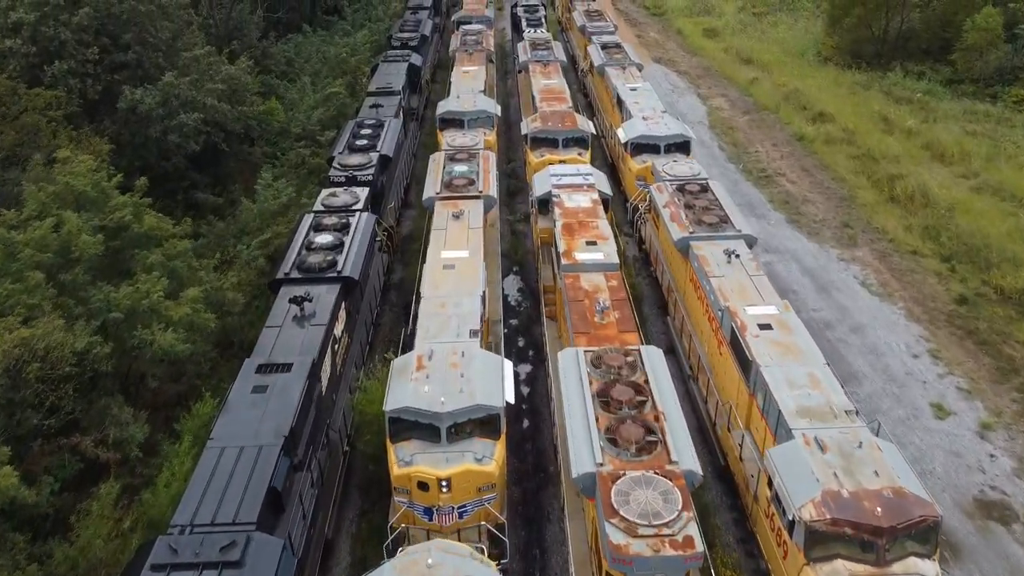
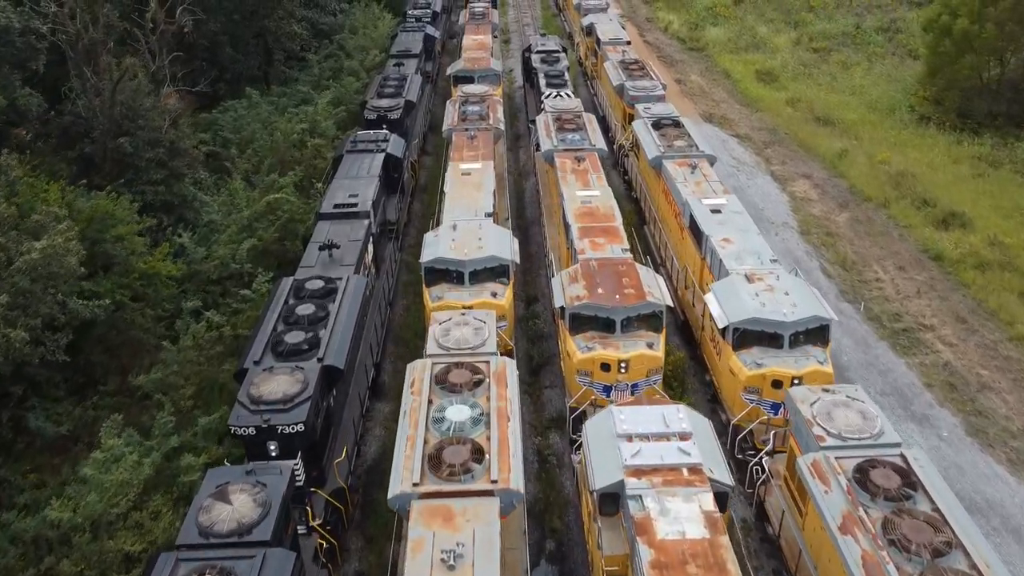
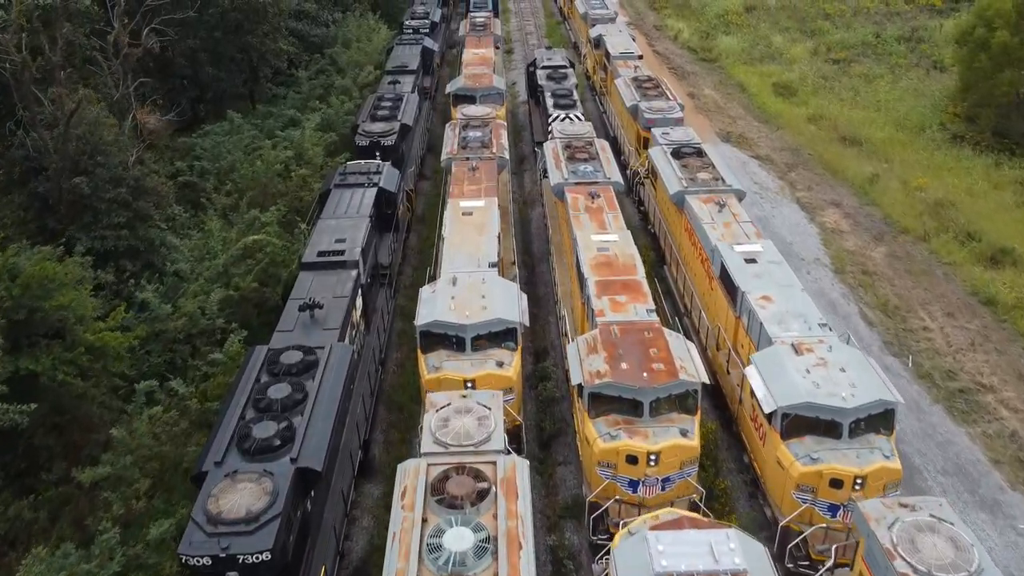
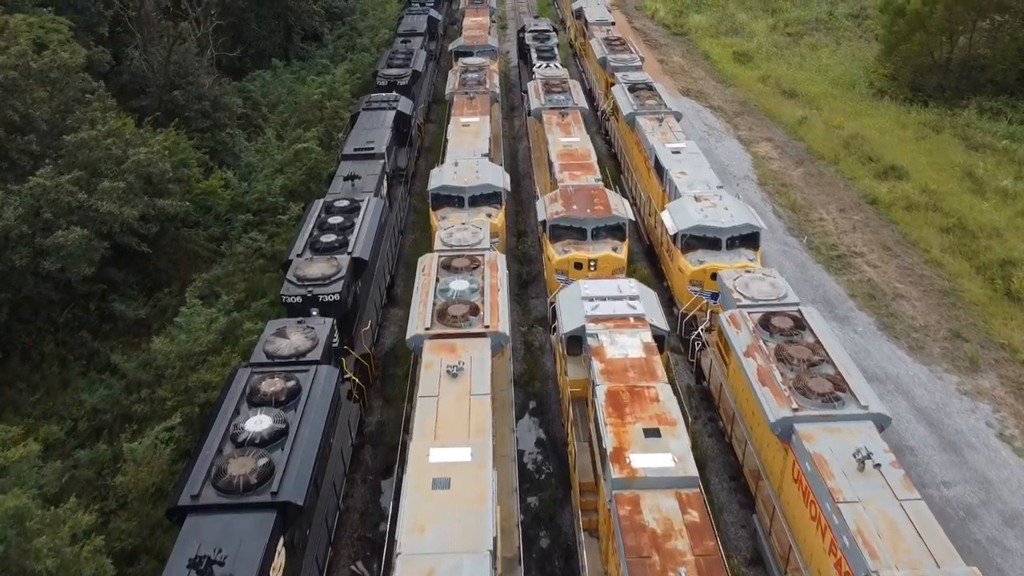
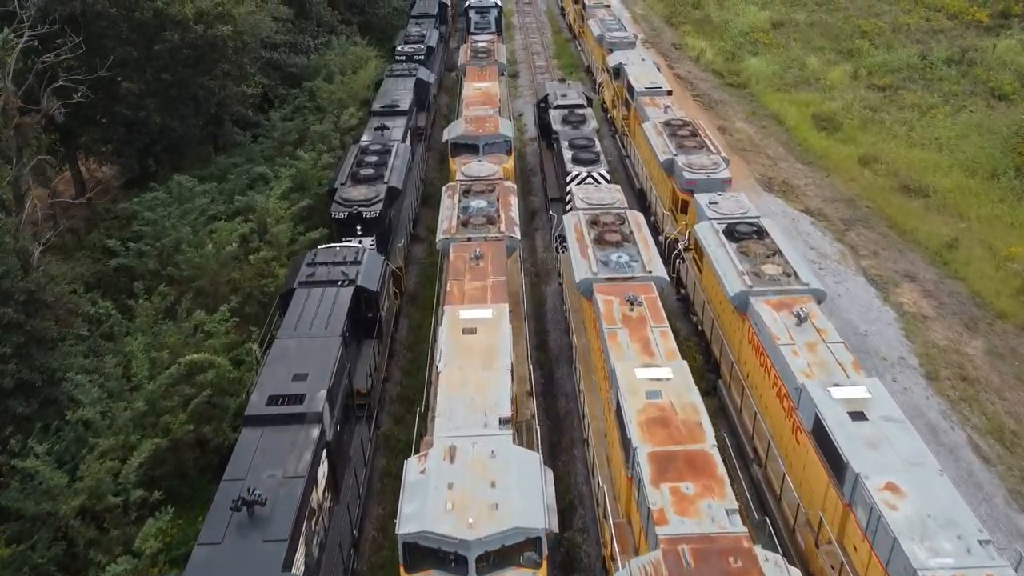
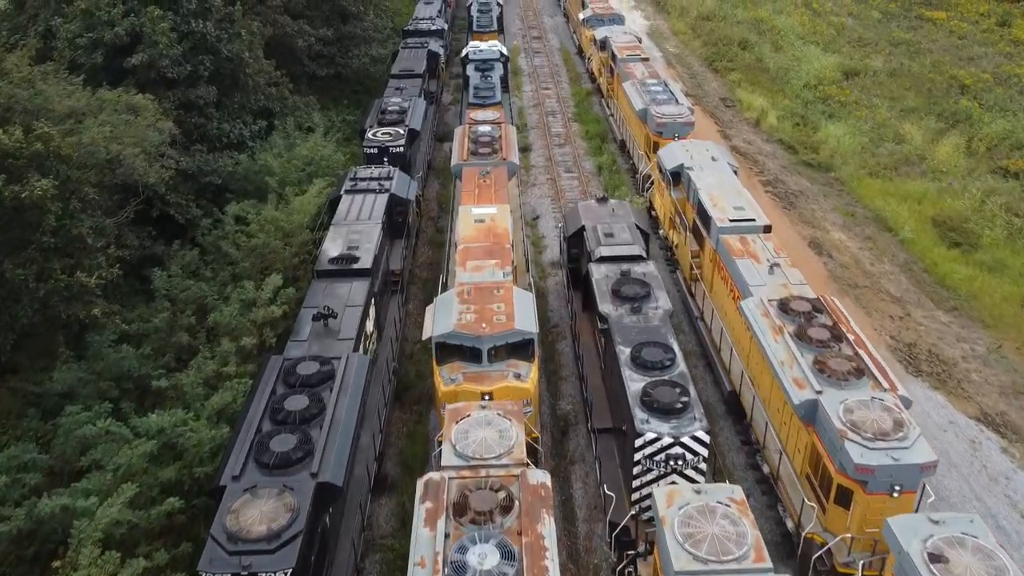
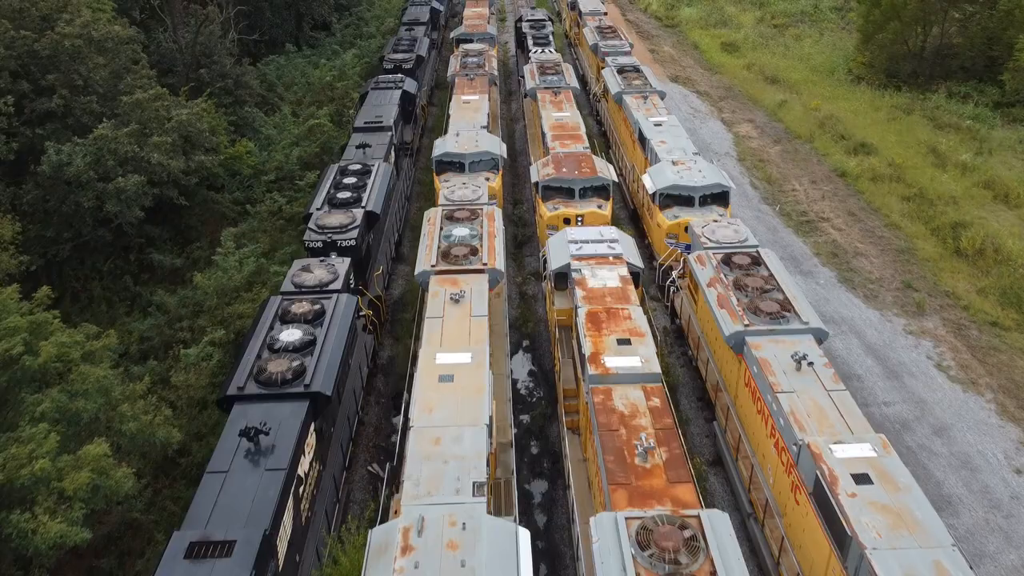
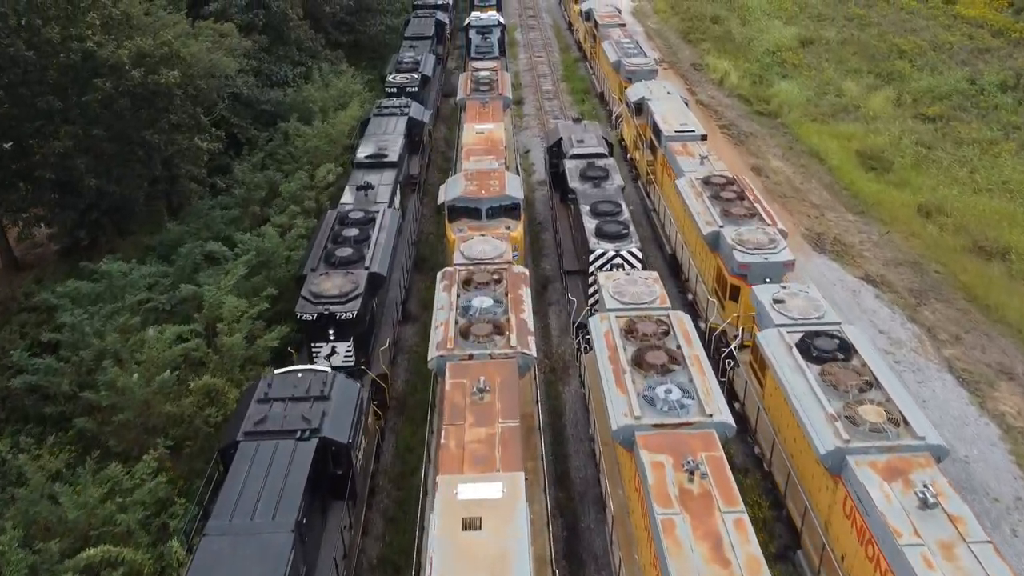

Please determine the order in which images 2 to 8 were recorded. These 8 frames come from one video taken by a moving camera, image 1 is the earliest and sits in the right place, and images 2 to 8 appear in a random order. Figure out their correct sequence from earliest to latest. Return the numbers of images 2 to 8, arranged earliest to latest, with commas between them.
7, 4, 2, 3, 5, 8, 6
